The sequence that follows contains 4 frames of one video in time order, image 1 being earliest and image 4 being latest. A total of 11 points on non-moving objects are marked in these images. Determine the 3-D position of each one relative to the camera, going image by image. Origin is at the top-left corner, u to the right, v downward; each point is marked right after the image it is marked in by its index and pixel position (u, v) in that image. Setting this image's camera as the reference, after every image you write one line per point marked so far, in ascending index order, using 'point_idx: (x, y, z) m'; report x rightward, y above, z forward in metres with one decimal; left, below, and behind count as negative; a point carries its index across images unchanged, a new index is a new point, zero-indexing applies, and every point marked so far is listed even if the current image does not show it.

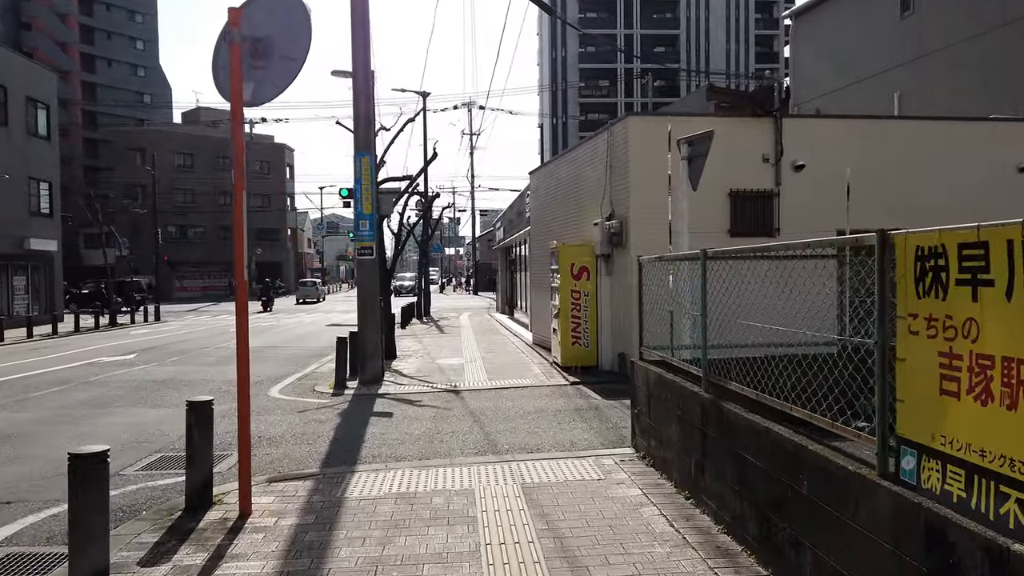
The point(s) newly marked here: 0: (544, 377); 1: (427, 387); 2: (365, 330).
0: (+0.6, -1.6, +12.4) m
1: (-1.4, -1.6, +11.5) m
2: (-2.6, -0.7, +12.3) m
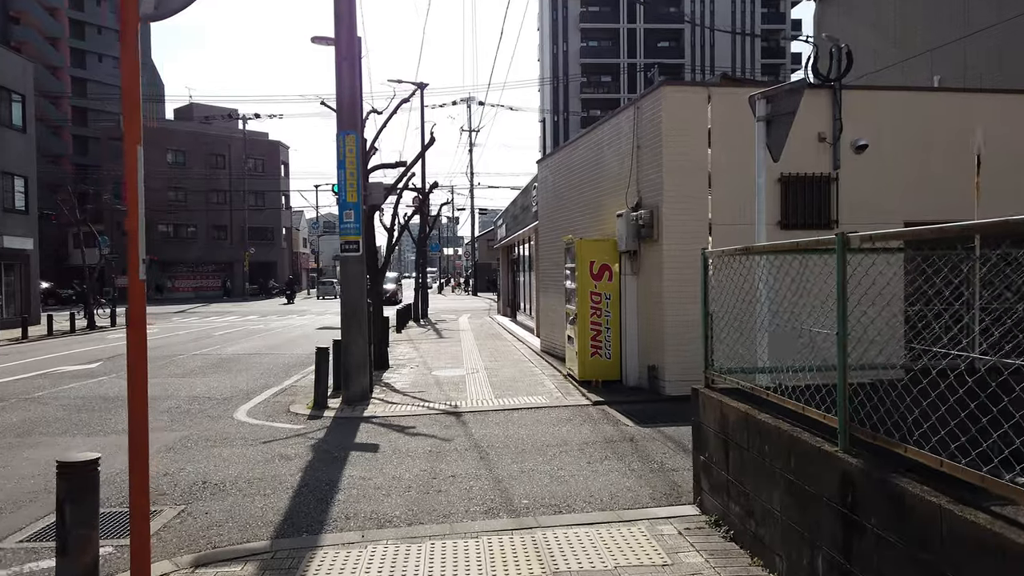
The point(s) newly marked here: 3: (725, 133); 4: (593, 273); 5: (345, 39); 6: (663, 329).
0: (+0.7, -1.6, +10.6) m
1: (-1.2, -1.6, +9.7) m
2: (-2.4, -0.8, +10.5) m
3: (+3.0, +2.2, +9.9) m
4: (+1.3, +0.2, +10.8) m
5: (-2.5, +3.8, +10.6) m
6: (+2.1, -0.6, +9.9) m
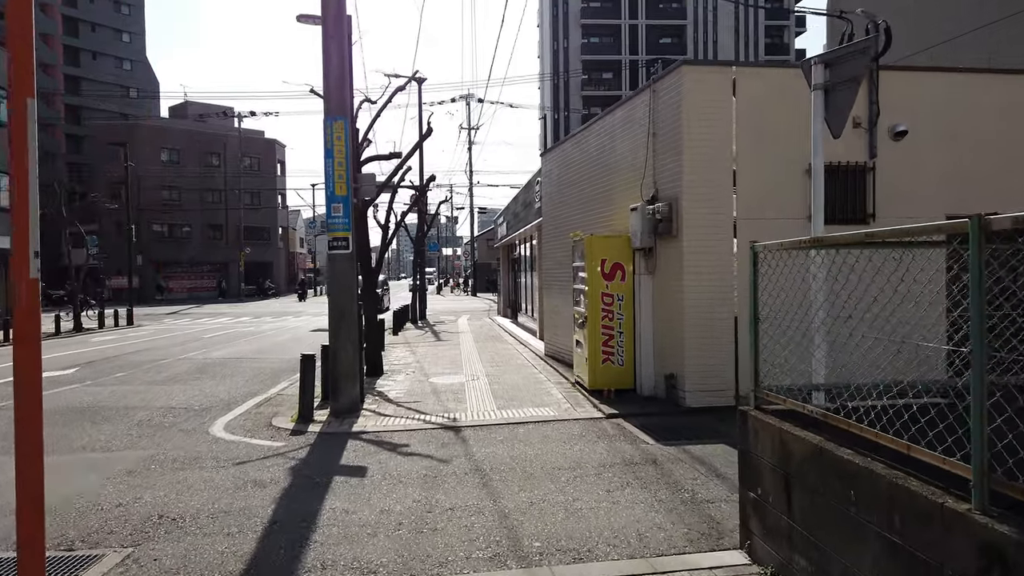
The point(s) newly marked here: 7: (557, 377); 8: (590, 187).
0: (+0.8, -1.6, +9.6) m
1: (-1.2, -1.7, +8.8) m
2: (-2.4, -0.8, +9.6) m
3: (+3.1, +2.2, +9.0) m
4: (+1.3, +0.2, +9.9) m
5: (-2.5, +3.8, +9.7) m
6: (+2.2, -0.6, +9.0) m
7: (+0.8, -1.5, +11.9) m
8: (+1.4, +1.8, +12.5) m
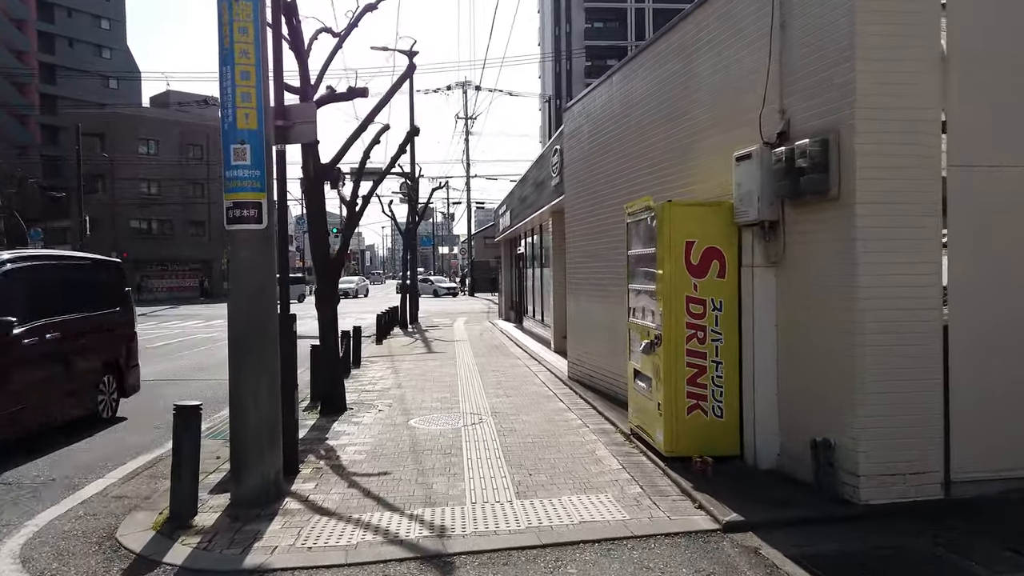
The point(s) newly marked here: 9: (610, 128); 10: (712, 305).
0: (+1.0, -1.6, +5.7) m
1: (-0.9, -1.7, +4.8) m
2: (-2.1, -0.8, +5.6) m
3: (+3.3, +2.2, +5.1) m
4: (+1.5, +0.2, +6.0) m
5: (-2.2, +3.8, +5.7) m
6: (+2.4, -0.6, +5.1) m
7: (+1.0, -1.5, +8.0) m
8: (+1.6, +1.8, +8.5) m
9: (+1.3, +2.2, +9.8) m
10: (+1.7, -0.1, +6.0) m
